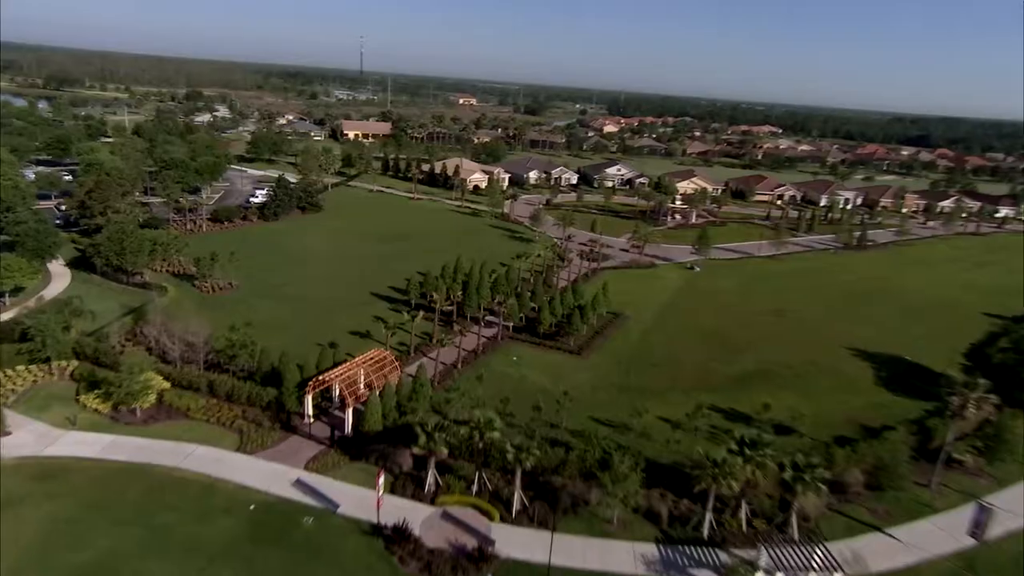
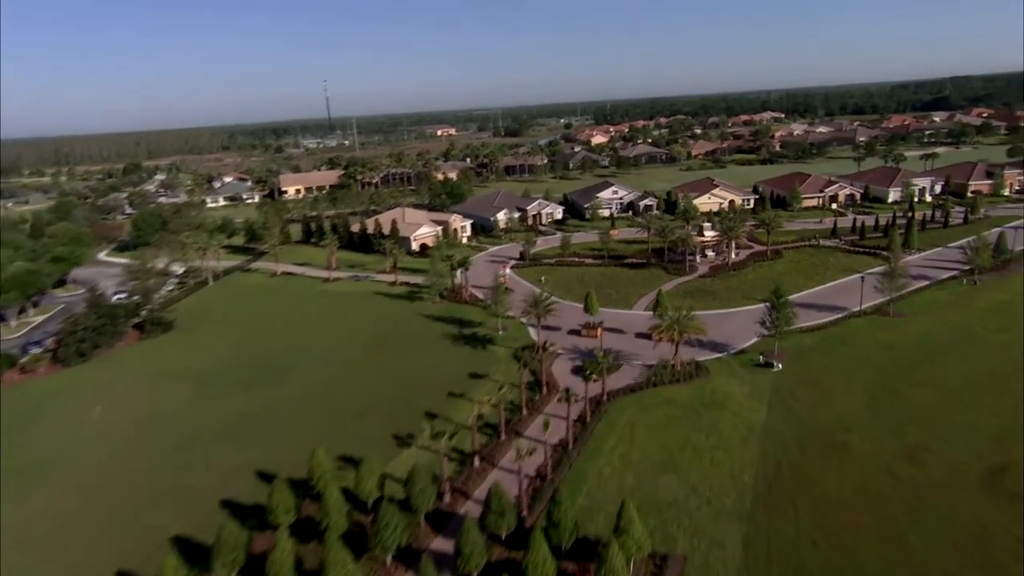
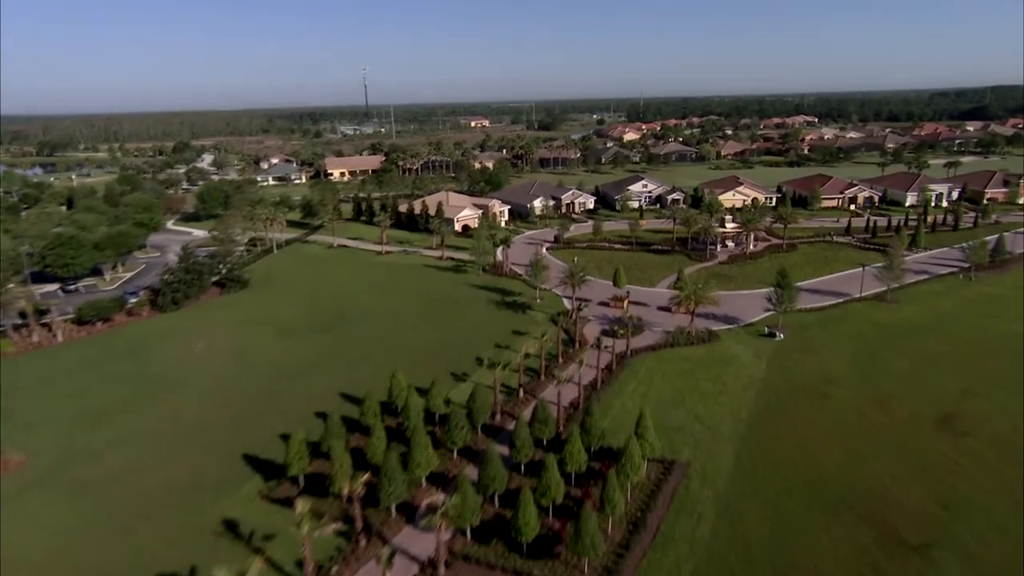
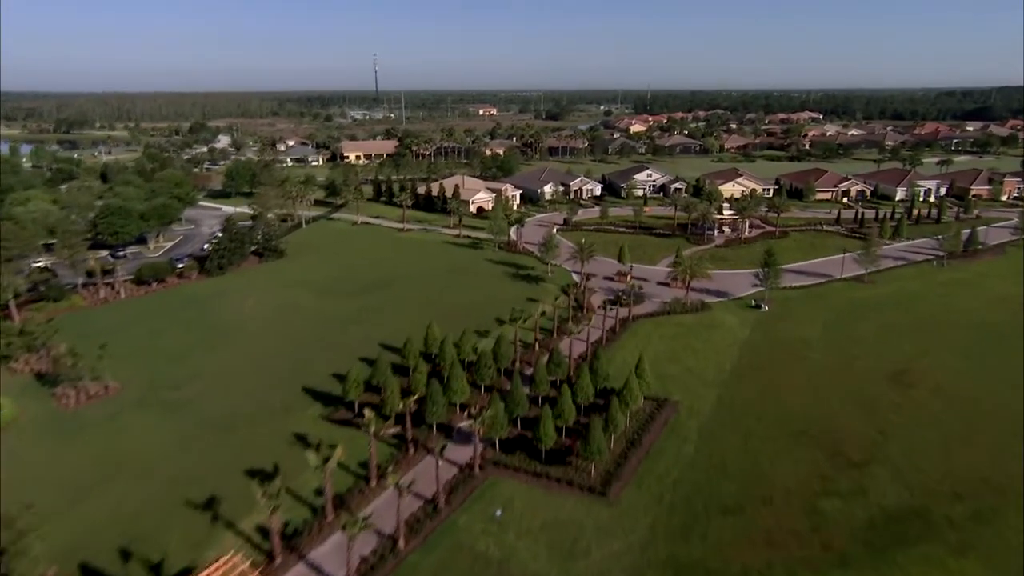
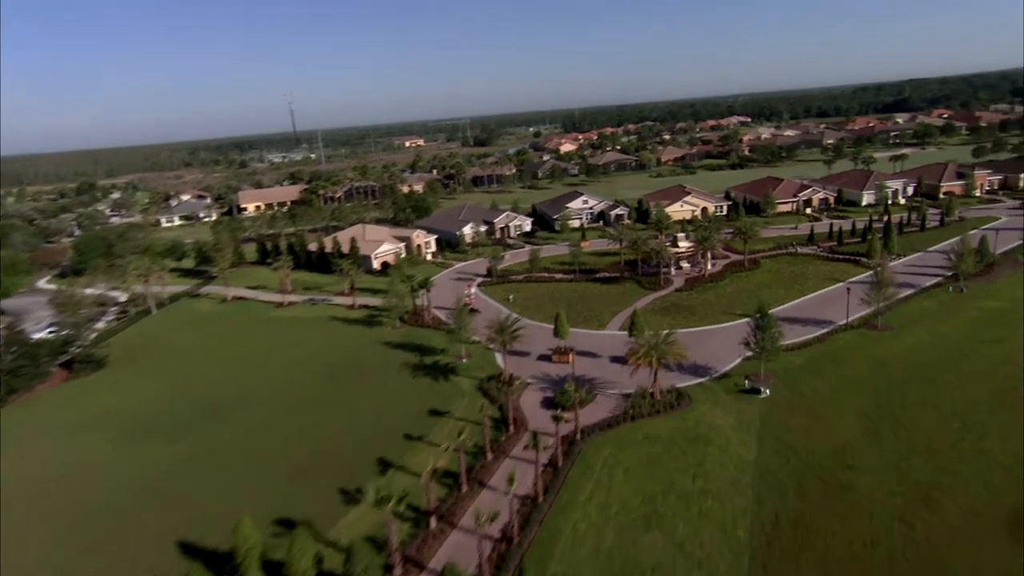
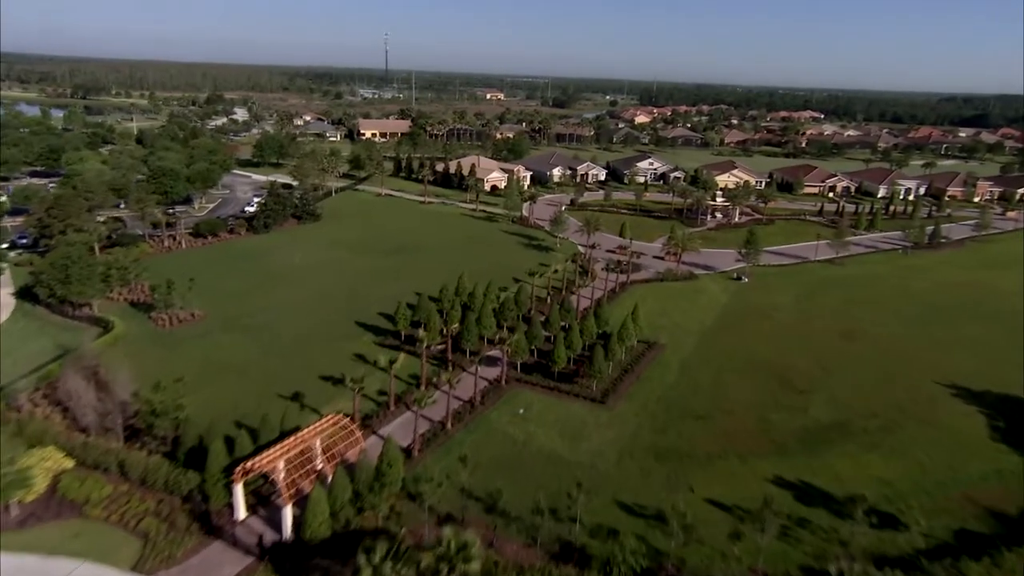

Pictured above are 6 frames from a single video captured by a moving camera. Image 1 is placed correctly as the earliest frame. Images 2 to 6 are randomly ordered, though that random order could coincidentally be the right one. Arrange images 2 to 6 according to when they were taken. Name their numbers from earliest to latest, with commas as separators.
6, 4, 3, 2, 5
